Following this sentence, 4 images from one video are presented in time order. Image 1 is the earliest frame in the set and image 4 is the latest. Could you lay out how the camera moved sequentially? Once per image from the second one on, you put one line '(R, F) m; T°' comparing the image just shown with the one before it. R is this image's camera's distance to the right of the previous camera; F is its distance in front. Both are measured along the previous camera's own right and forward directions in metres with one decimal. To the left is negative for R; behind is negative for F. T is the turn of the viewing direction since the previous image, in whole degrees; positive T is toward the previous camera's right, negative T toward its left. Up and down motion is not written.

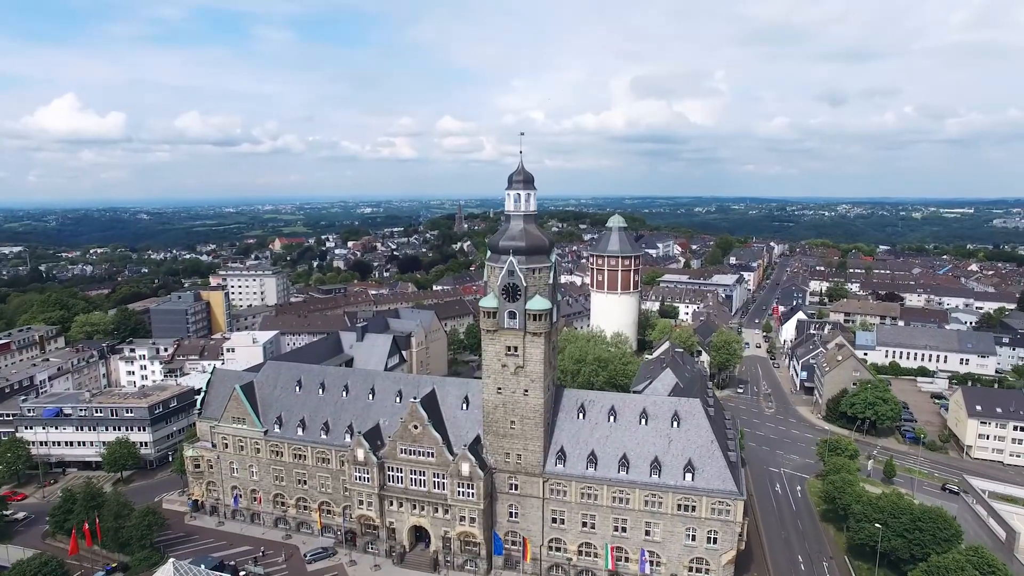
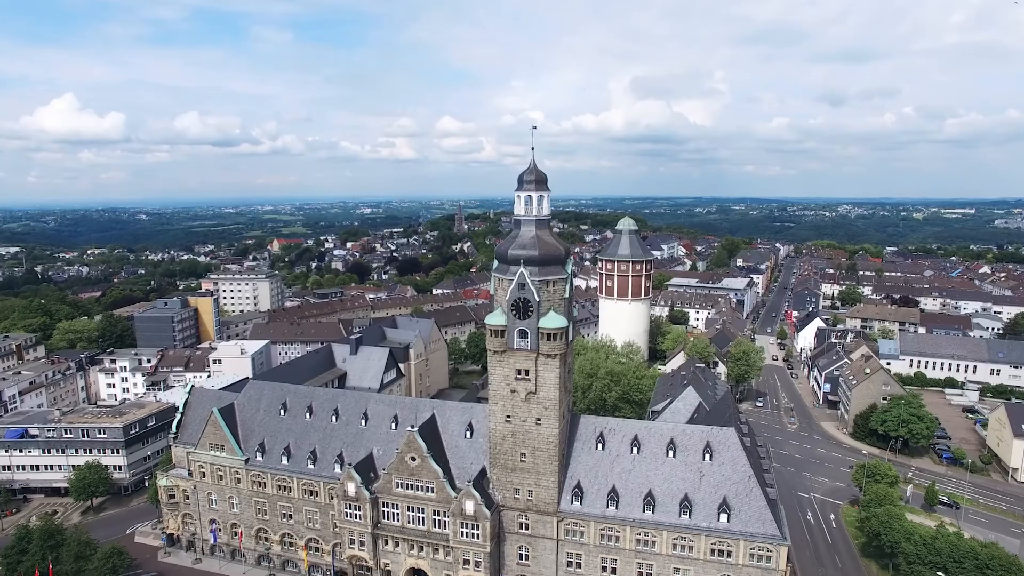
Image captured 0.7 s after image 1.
(-0.6, +4.2) m; 0°
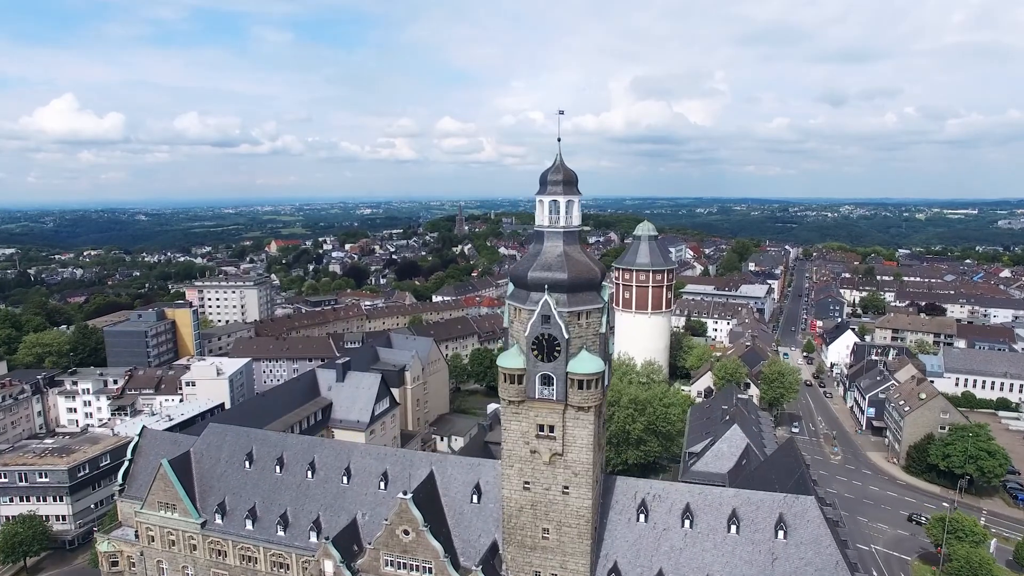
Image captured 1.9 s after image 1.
(-0.8, +6.9) m; 0°
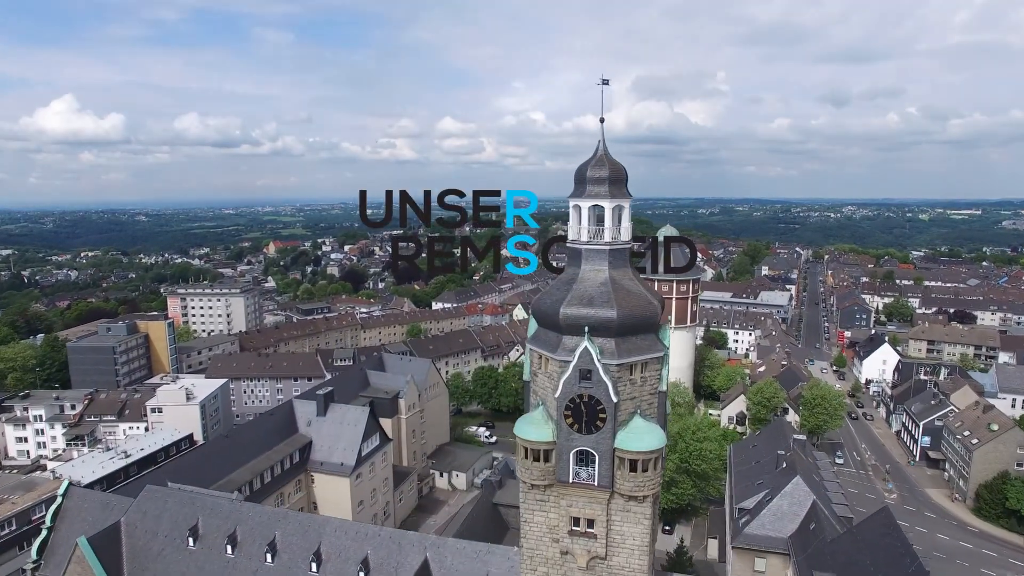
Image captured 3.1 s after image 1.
(-0.7, +6.8) m; 0°
